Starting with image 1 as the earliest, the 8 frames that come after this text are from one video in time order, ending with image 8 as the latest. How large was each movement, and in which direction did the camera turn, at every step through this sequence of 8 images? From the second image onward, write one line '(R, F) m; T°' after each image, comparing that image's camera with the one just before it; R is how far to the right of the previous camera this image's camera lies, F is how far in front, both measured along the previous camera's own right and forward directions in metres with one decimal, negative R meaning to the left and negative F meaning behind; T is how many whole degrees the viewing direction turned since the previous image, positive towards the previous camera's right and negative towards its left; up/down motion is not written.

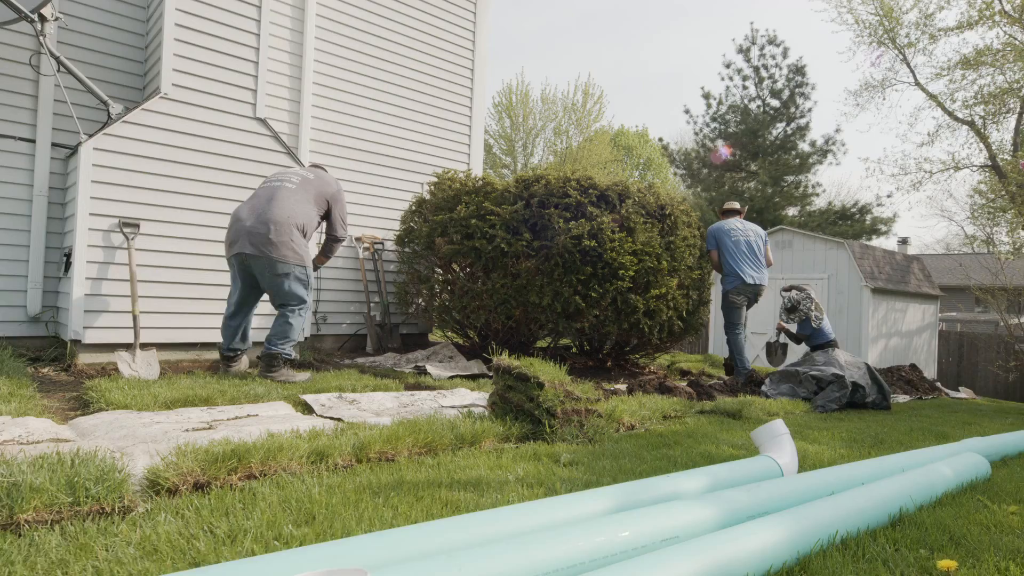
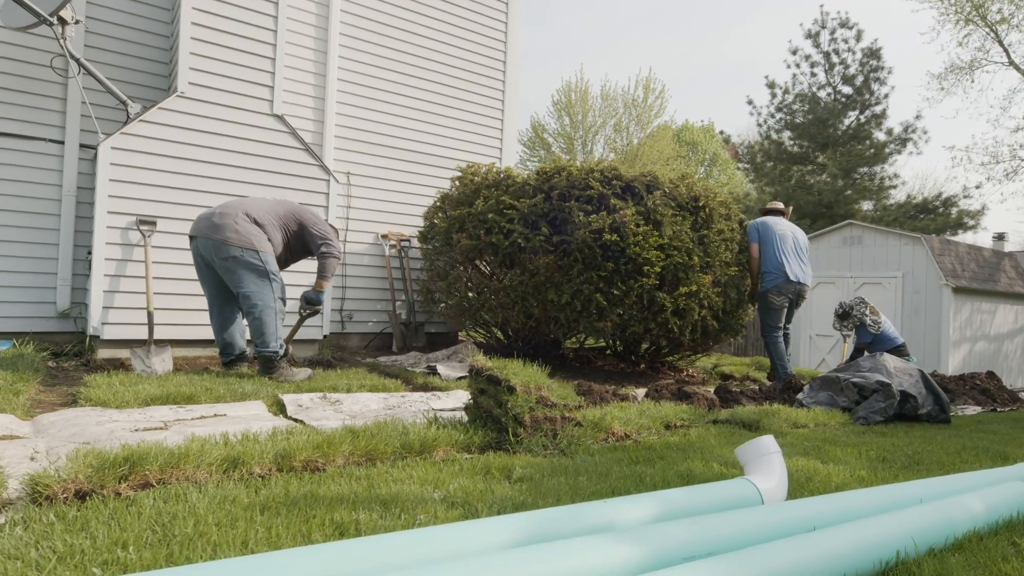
(+0.5, +0.3) m; -6°
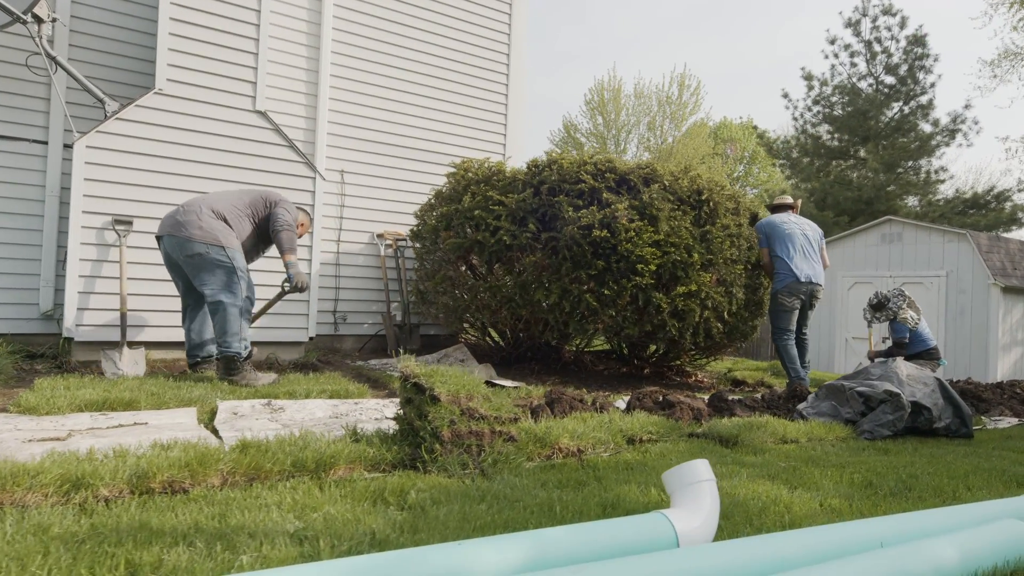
(+0.5, +0.3) m; -4°
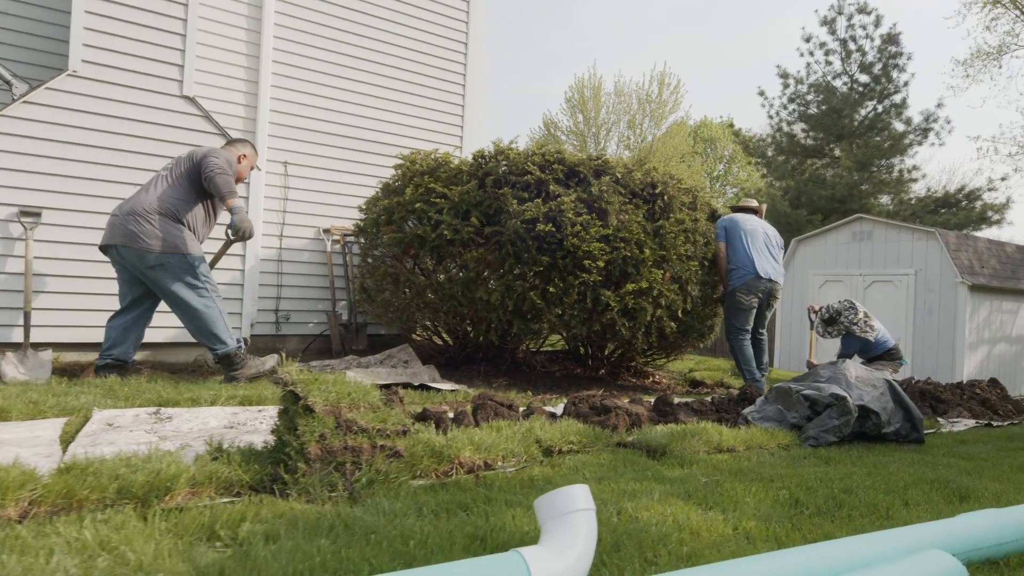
(+0.4, +0.3) m; +1°
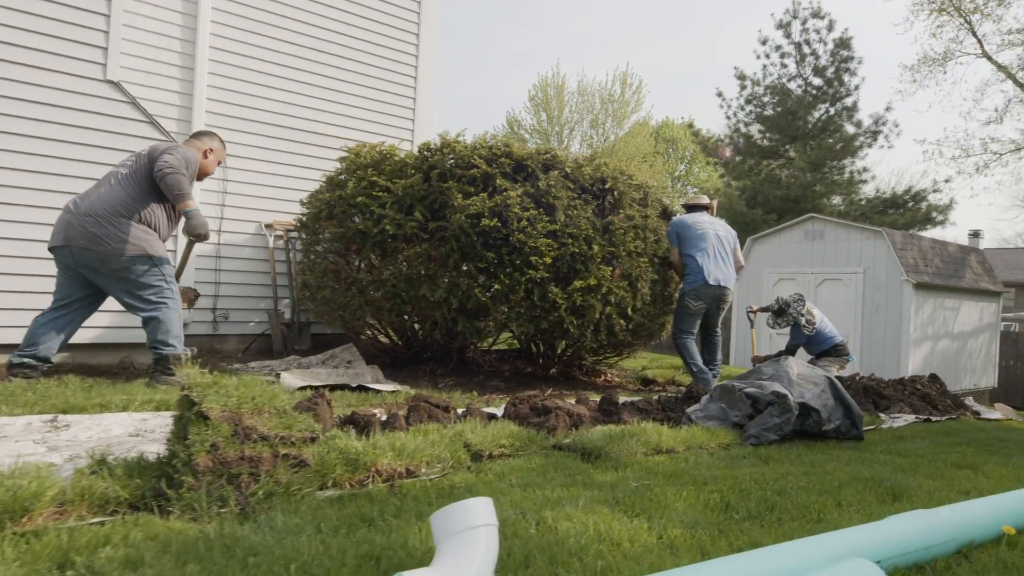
(+0.2, +0.2) m; +3°
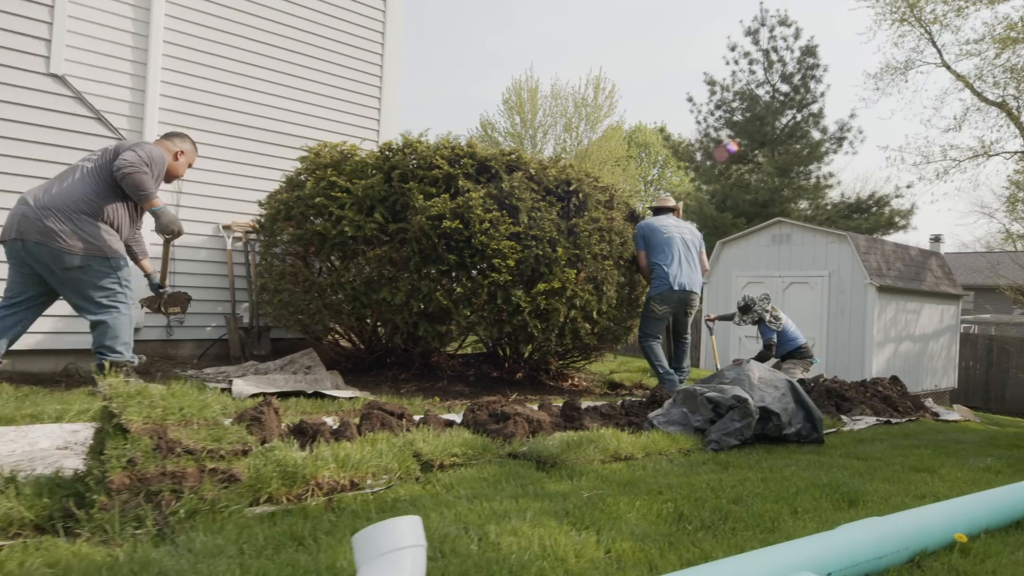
(+0.1, +0.1) m; +2°
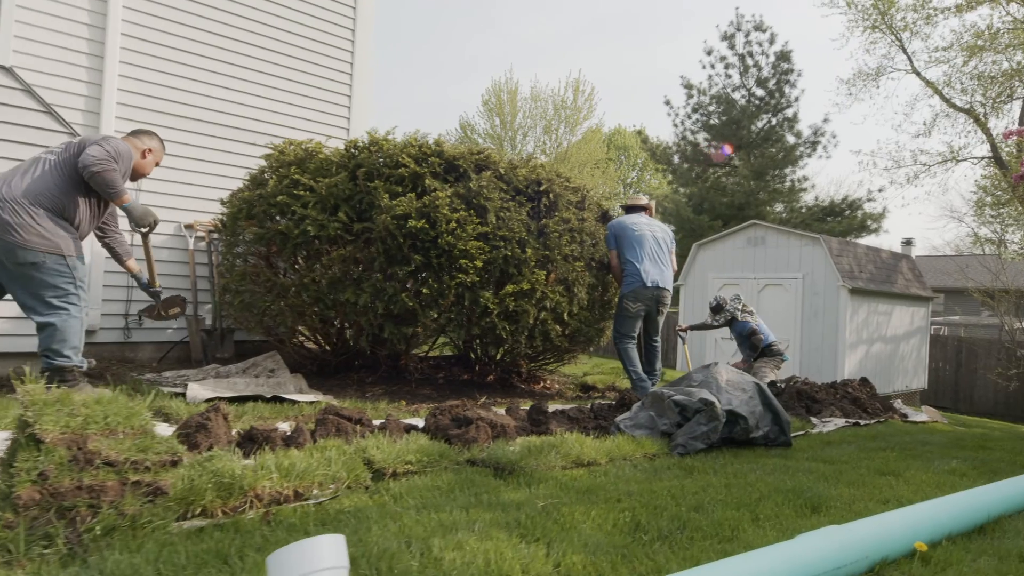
(+0.1, +0.1) m; +2°
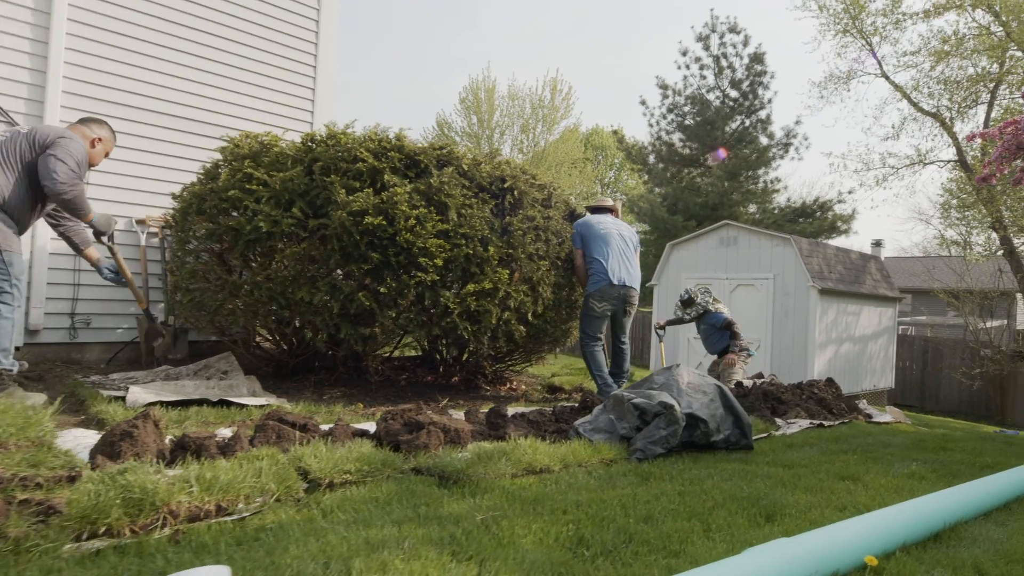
(+0.1, +0.1) m; +2°
